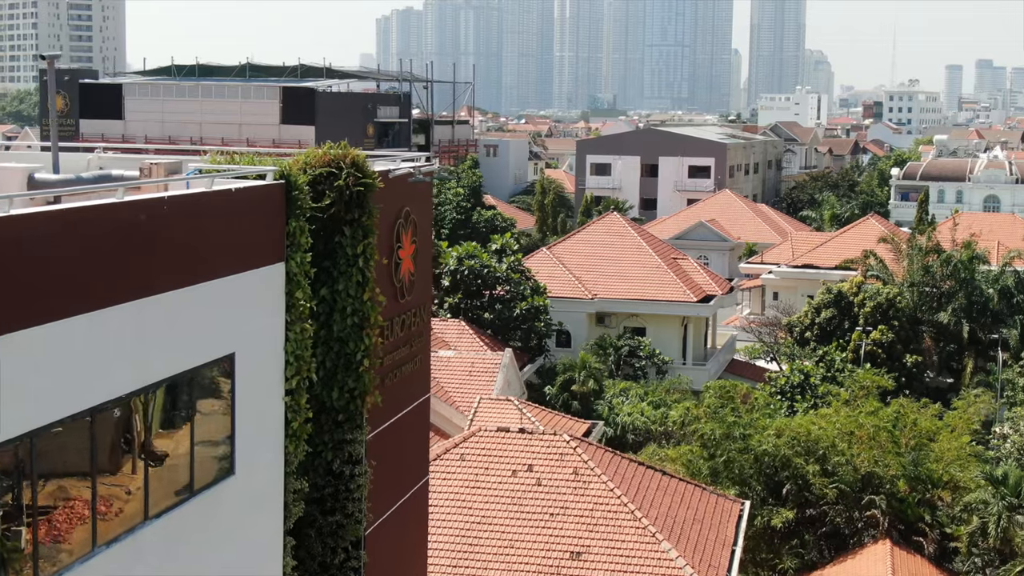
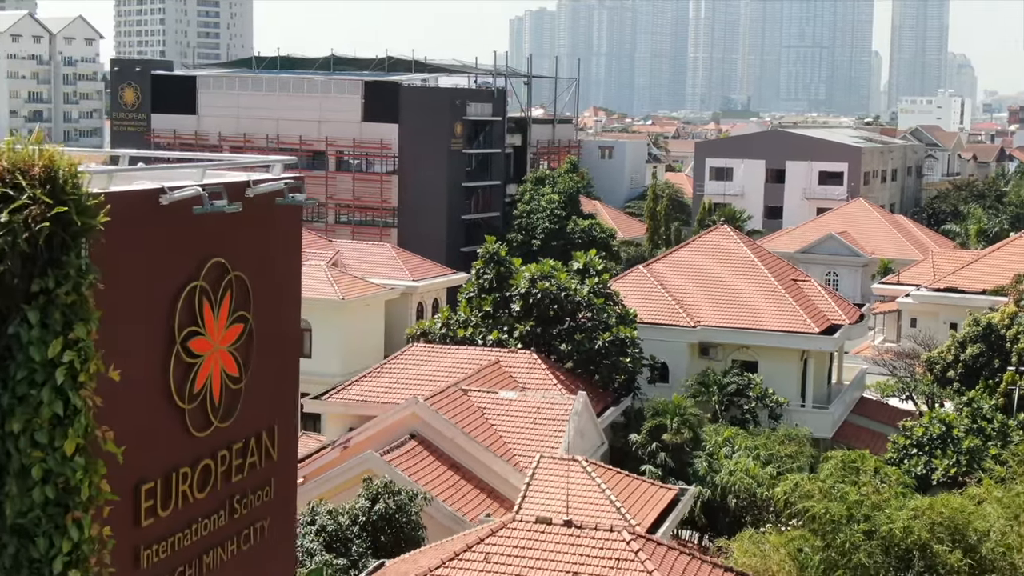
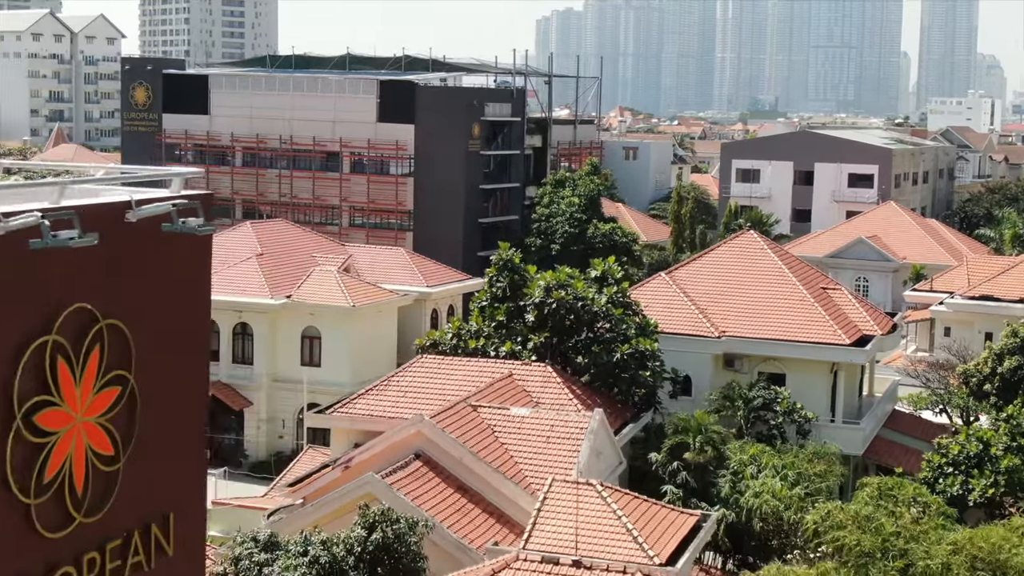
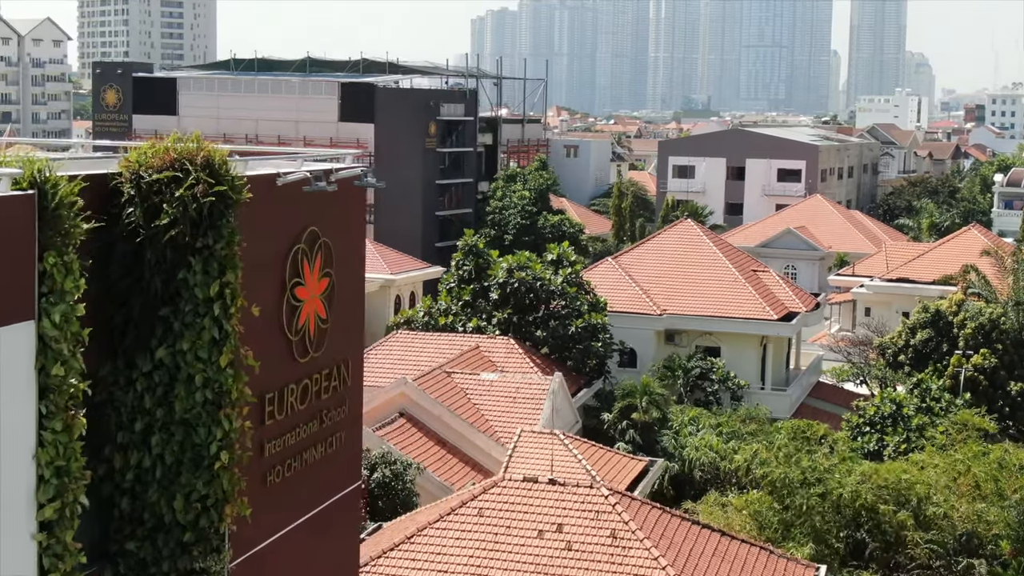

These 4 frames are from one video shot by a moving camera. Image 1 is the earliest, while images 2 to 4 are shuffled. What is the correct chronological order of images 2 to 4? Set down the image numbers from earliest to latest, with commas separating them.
4, 2, 3
